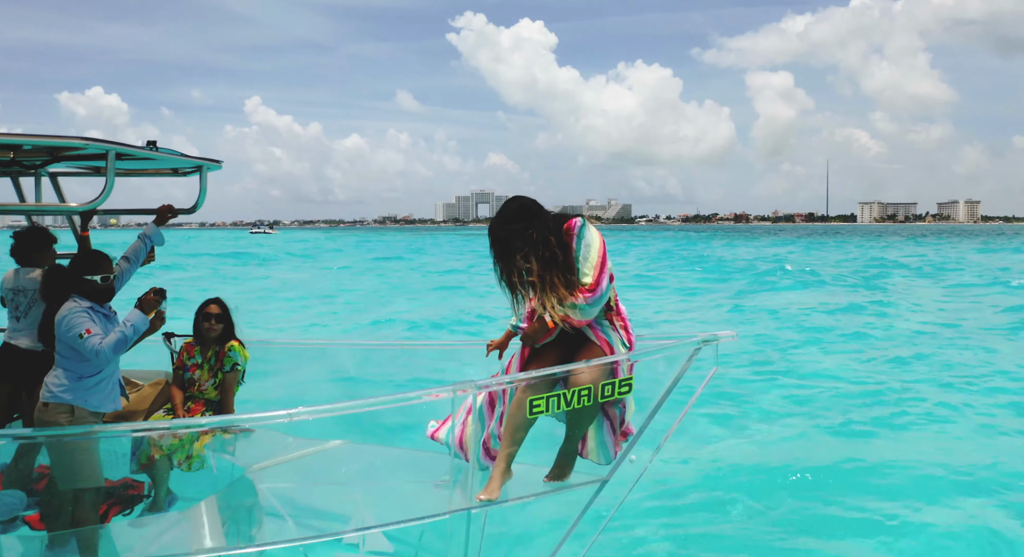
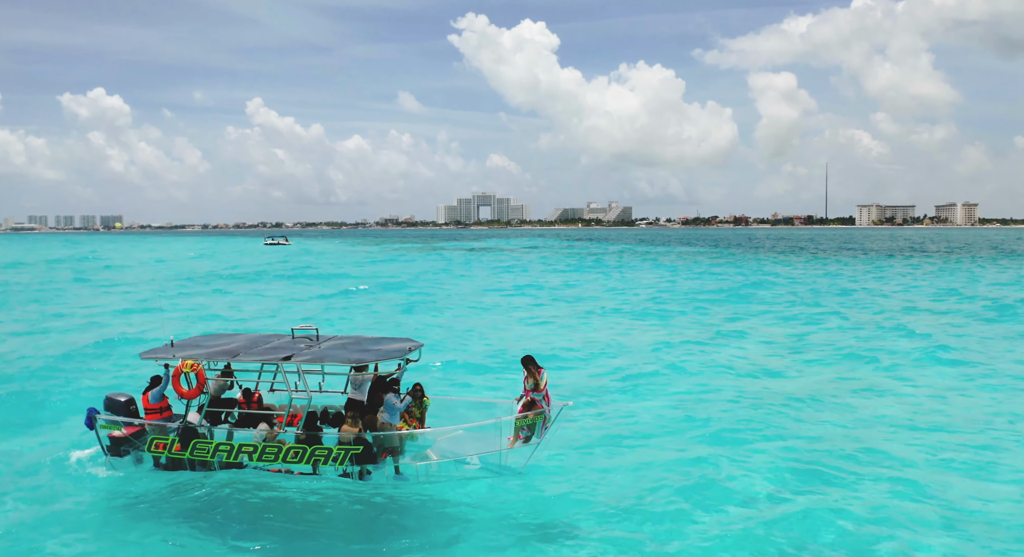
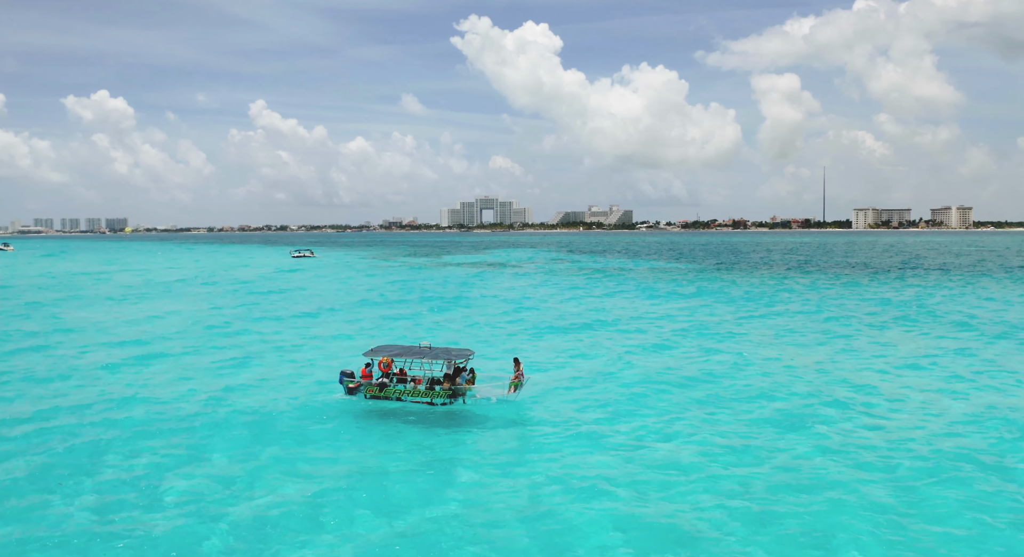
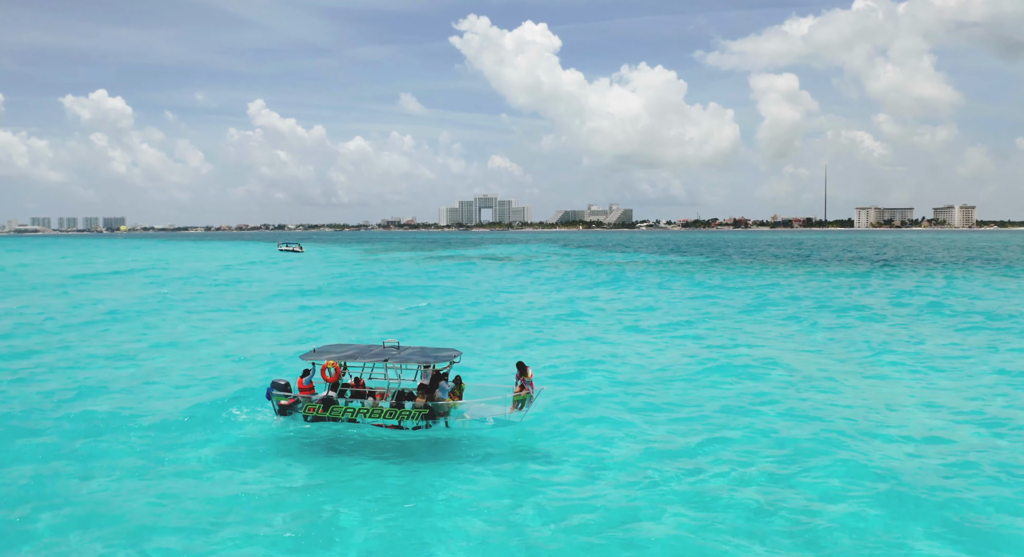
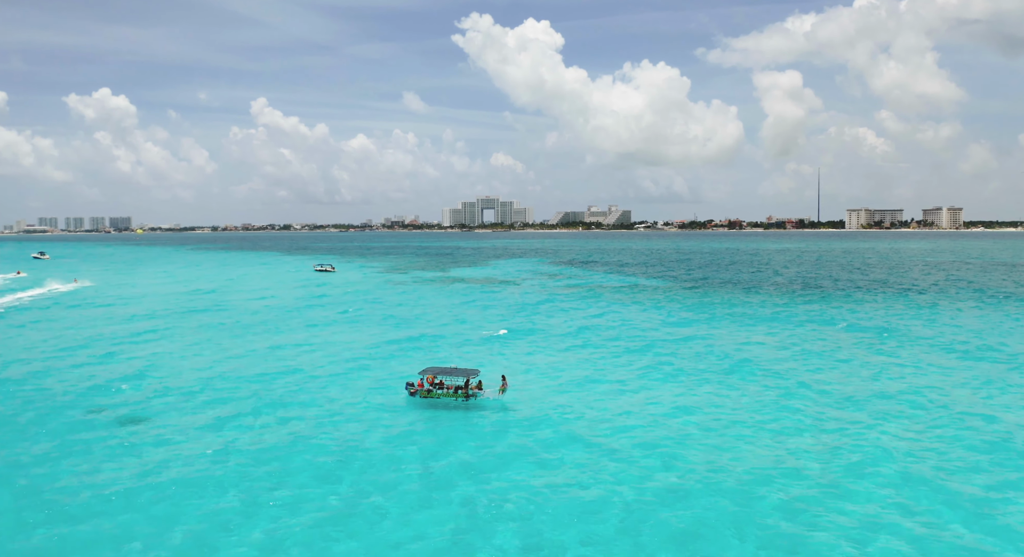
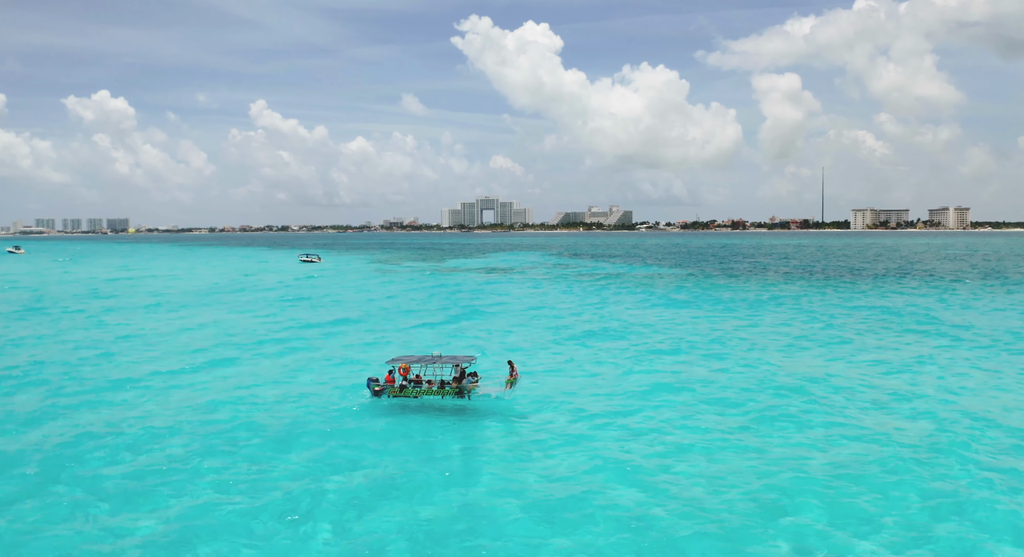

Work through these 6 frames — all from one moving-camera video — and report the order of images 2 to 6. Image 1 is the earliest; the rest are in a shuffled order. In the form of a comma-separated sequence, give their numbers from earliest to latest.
2, 4, 3, 6, 5
